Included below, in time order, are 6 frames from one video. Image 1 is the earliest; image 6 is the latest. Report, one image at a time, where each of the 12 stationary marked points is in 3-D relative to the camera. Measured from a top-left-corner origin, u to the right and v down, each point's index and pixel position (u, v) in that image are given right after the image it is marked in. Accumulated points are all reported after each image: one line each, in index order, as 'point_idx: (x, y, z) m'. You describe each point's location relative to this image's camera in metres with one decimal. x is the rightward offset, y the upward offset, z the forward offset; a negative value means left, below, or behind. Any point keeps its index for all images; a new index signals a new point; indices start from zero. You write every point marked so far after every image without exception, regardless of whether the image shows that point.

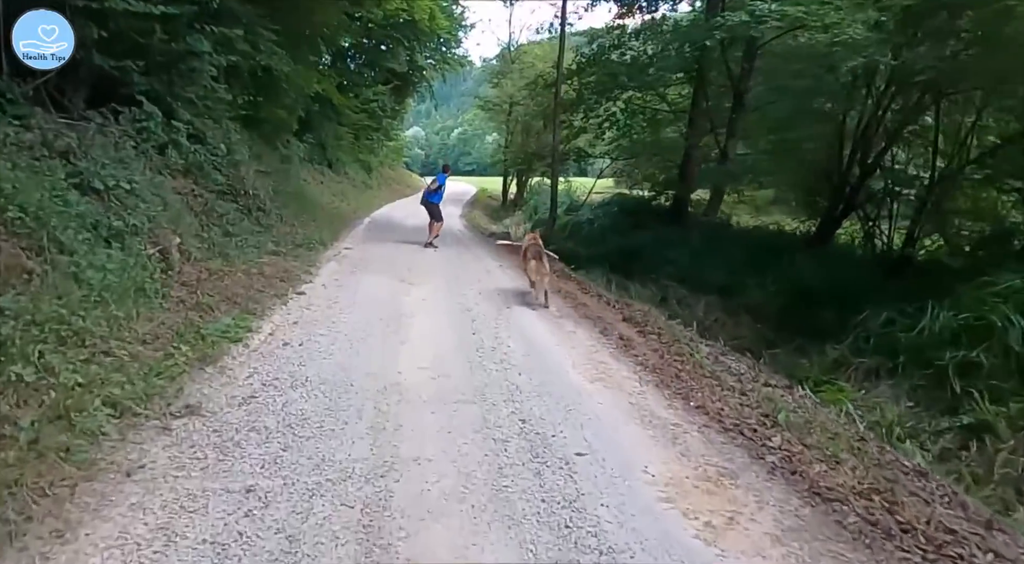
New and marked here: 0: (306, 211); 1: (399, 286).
0: (-5.4, +1.9, +15.3) m
1: (-1.6, -0.1, +8.4) m
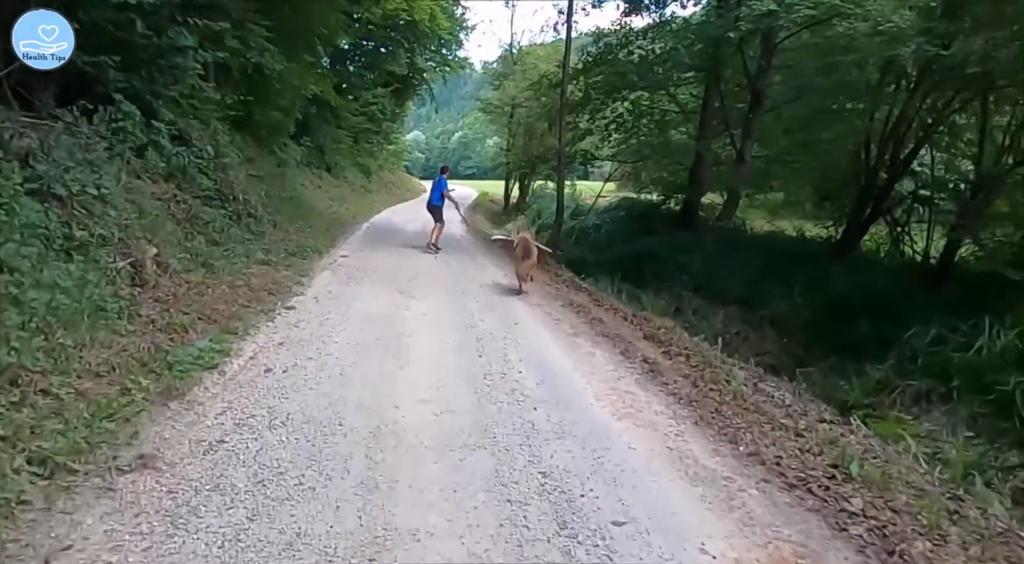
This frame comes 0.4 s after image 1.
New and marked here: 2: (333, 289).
0: (-5.3, +1.7, +14.7) m
1: (-1.5, -0.3, +7.8) m
2: (-2.6, -0.1, +8.6) m
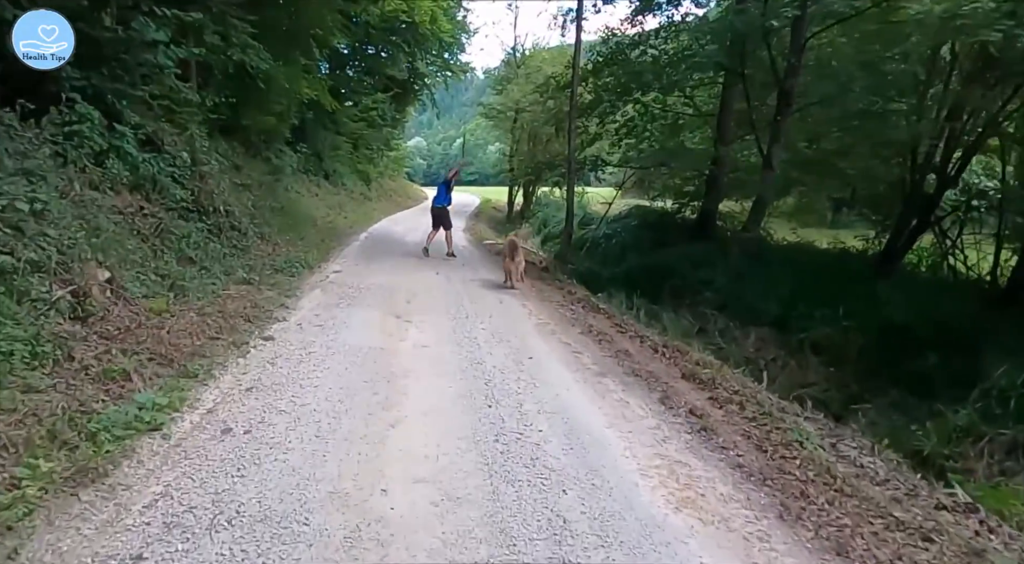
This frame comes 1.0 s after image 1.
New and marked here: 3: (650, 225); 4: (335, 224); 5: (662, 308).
0: (-5.1, +1.3, +13.8) m
1: (-1.4, -0.5, +6.8) m
2: (-2.5, -0.4, +7.7) m
3: (+3.6, +1.5, +15.5) m
4: (-6.0, +2.0, +19.8) m
5: (+2.7, -0.5, +10.8) m
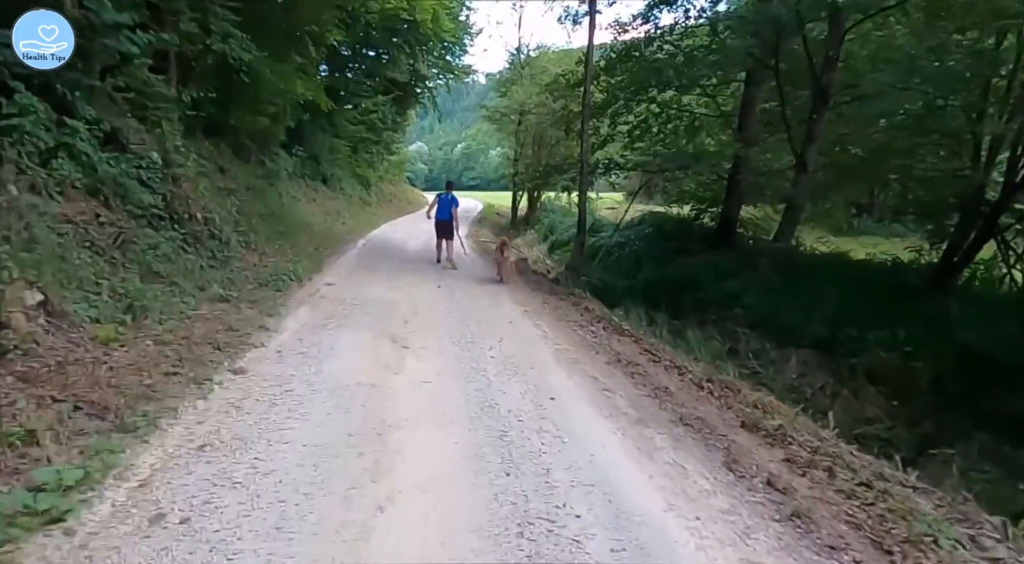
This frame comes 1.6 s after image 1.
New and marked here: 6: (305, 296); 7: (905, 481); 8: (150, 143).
0: (-5.0, +1.0, +12.8) m
1: (-1.2, -0.7, +5.8) m
2: (-2.3, -0.6, +6.7) m
3: (+3.8, +1.2, +14.5) m
4: (-5.8, +1.7, +18.9) m
5: (+2.9, -0.7, +9.8) m
6: (-3.1, -0.2, +8.7) m
7: (+2.4, -1.2, +3.6) m
8: (-4.8, +1.8, +7.8) m
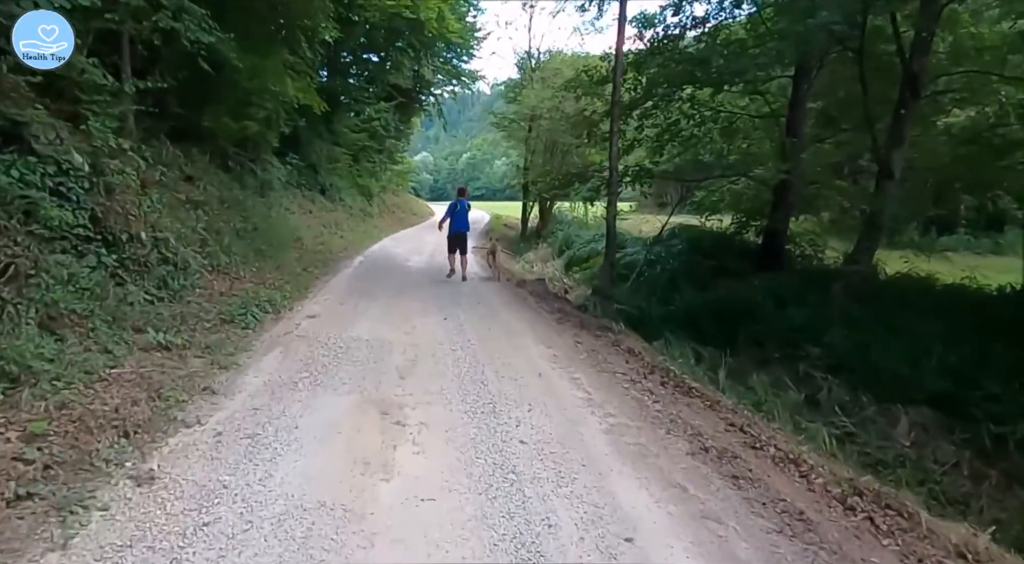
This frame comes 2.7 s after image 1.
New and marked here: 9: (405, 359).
0: (-4.6, +0.6, +11.1) m
1: (-1.0, -1.1, +4.1) m
2: (-2.1, -1.0, +4.9) m
3: (+4.2, +0.7, +12.7) m
4: (-5.4, +1.1, +17.2) m
5: (+3.2, -1.2, +8.0) m
6: (-2.8, -0.6, +7.0) m
7: (+2.7, -1.5, +1.8) m
8: (-4.5, +1.4, +6.1) m
9: (-1.2, -0.8, +6.2) m
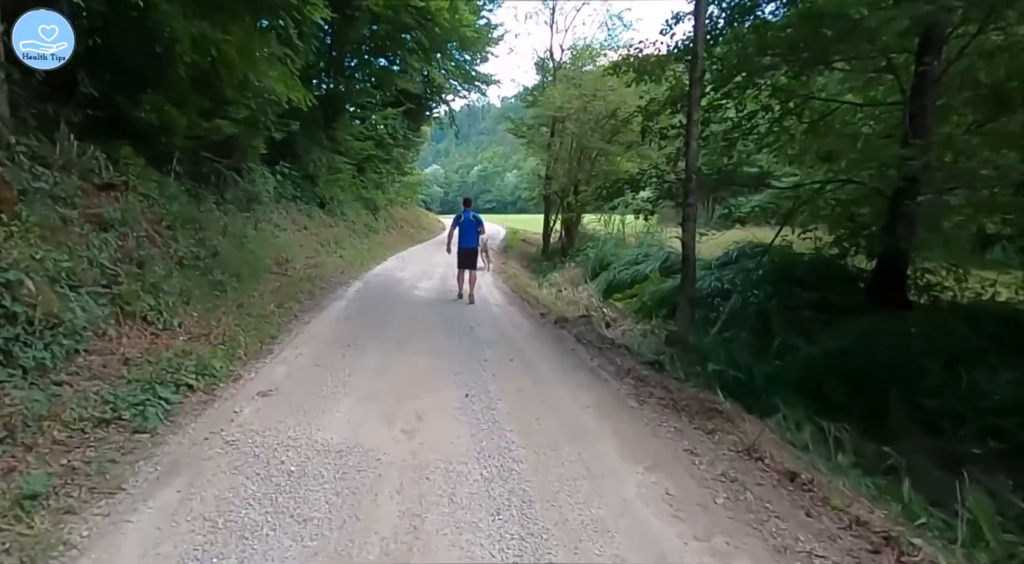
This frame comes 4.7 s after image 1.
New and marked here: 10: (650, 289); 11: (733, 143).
0: (-4.1, -0.1, +8.3) m
1: (-0.5, -1.6, +1.2) m
2: (-1.6, -1.5, +2.1) m
3: (+4.8, +0.1, +9.8) m
4: (-4.7, +0.3, +14.4) m
5: (+3.7, -1.7, +5.1) m
6: (-2.3, -1.2, +4.2) m
7: (+3.1, -1.9, -1.2) m
8: (-4.0, +0.9, +3.3) m
9: (-0.7, -1.3, +3.3) m
10: (+3.0, -0.2, +12.7) m
11: (+4.0, +2.5, +10.2) m
